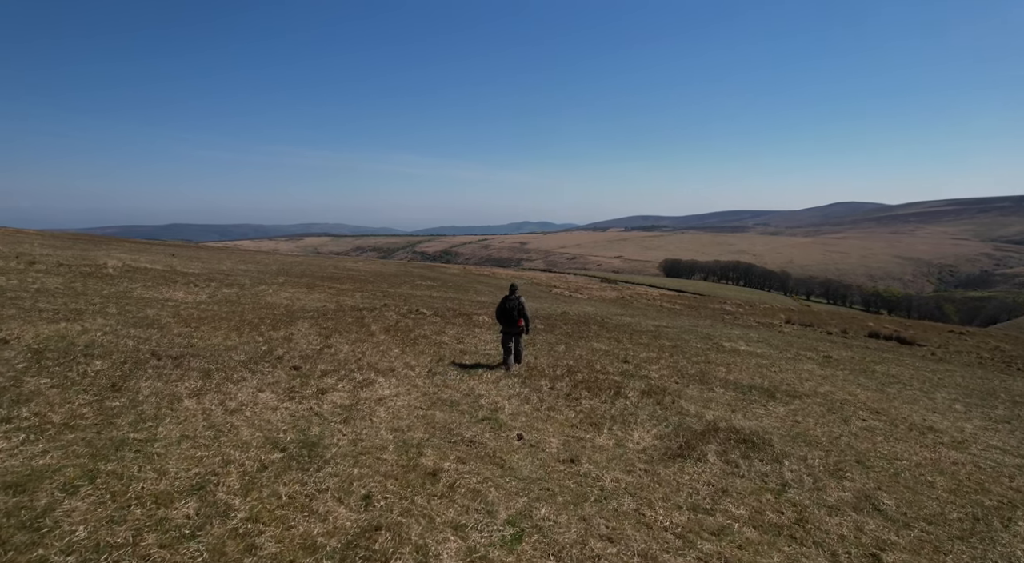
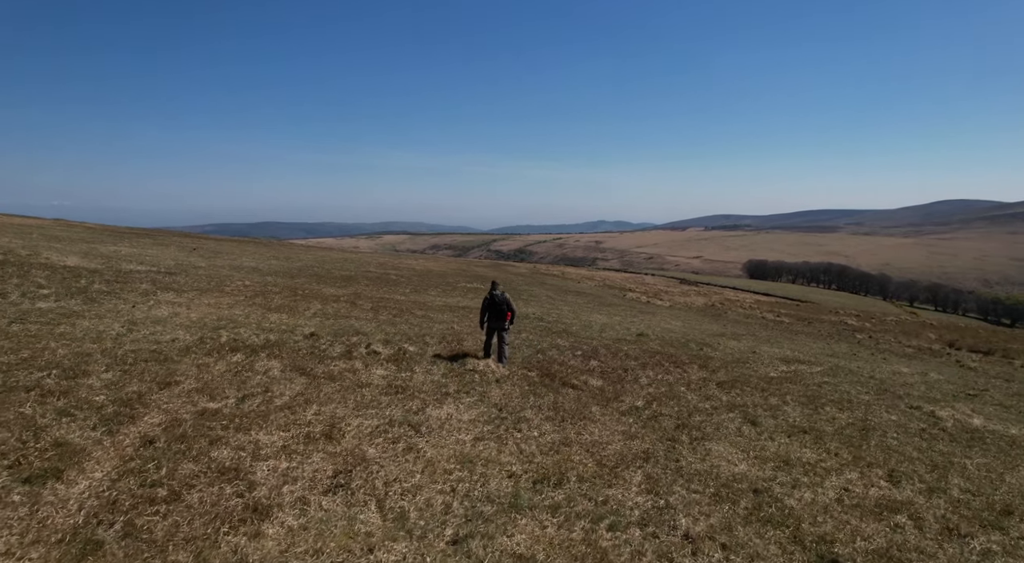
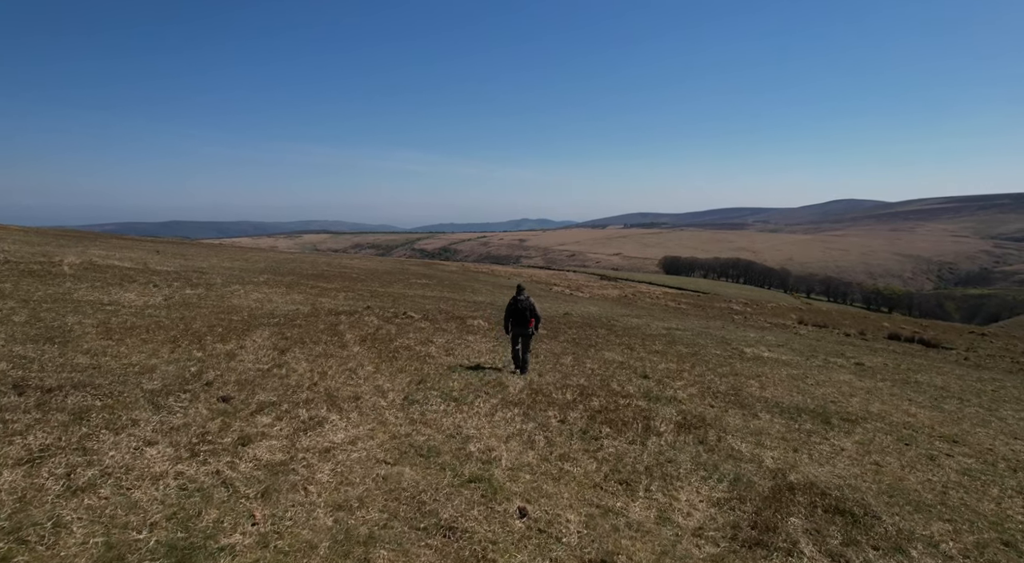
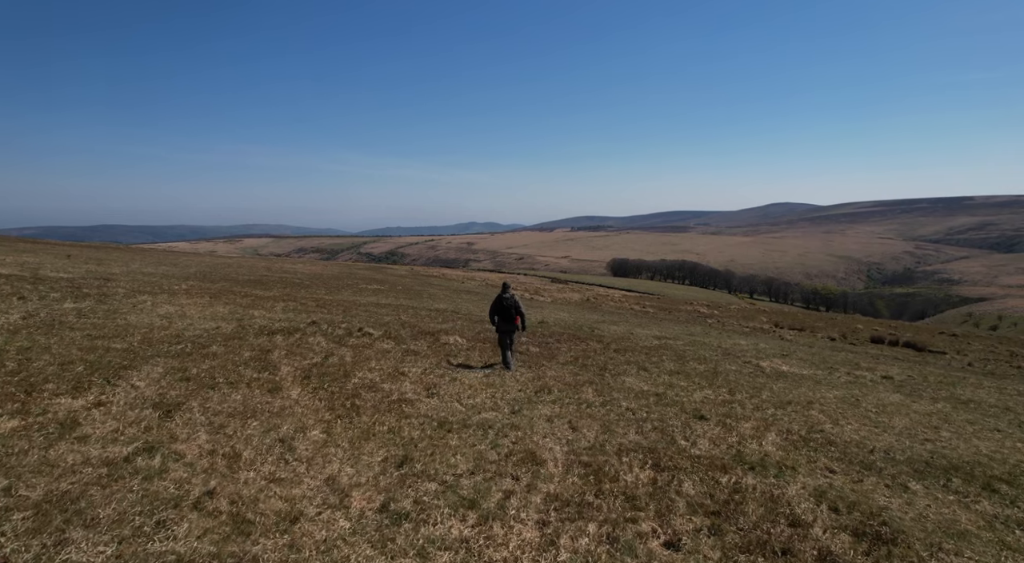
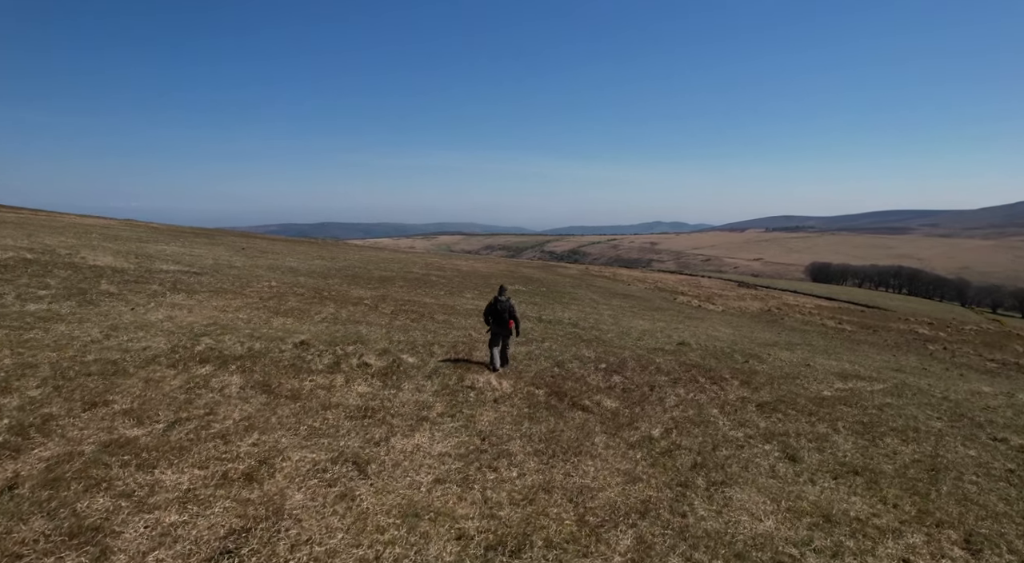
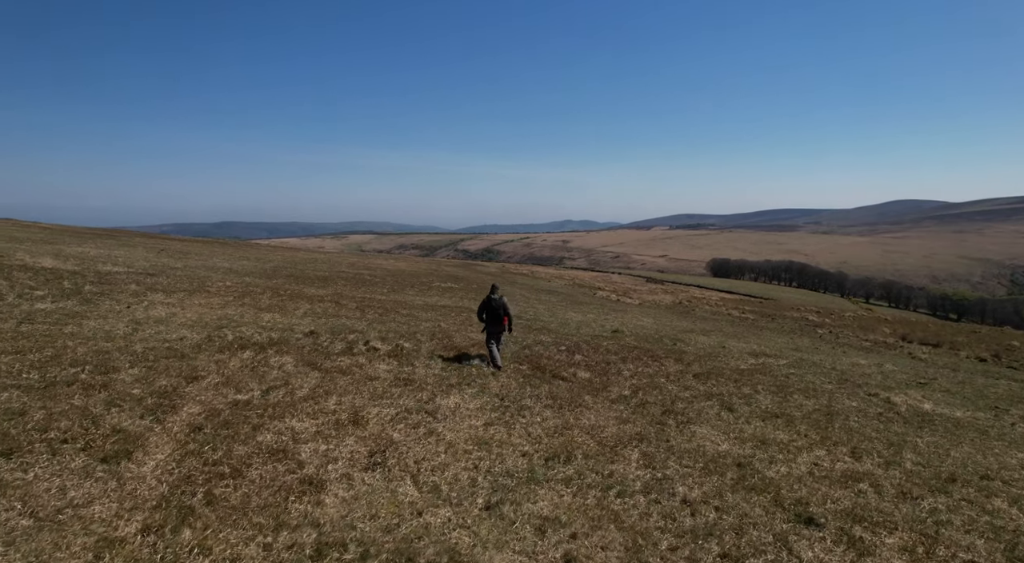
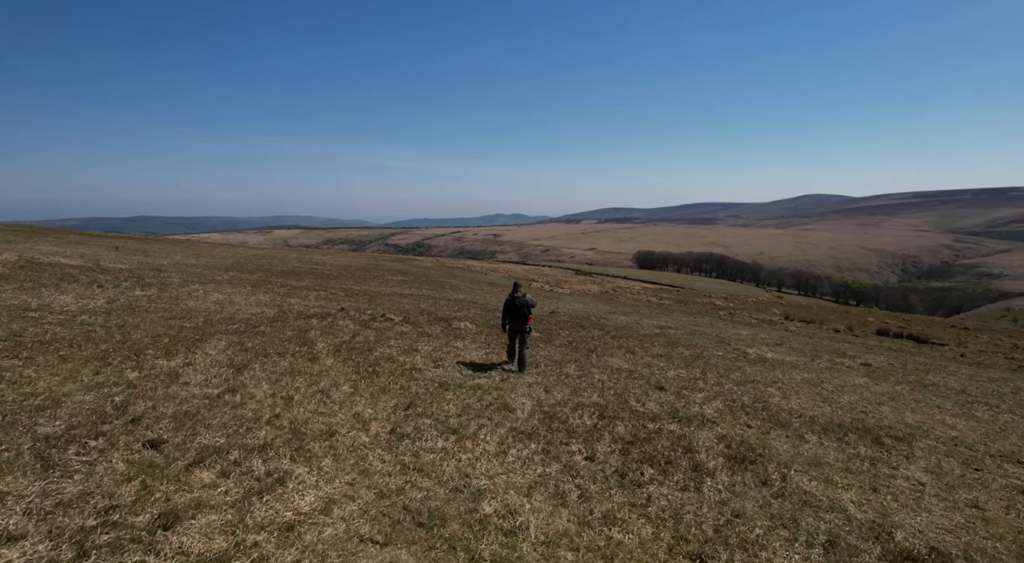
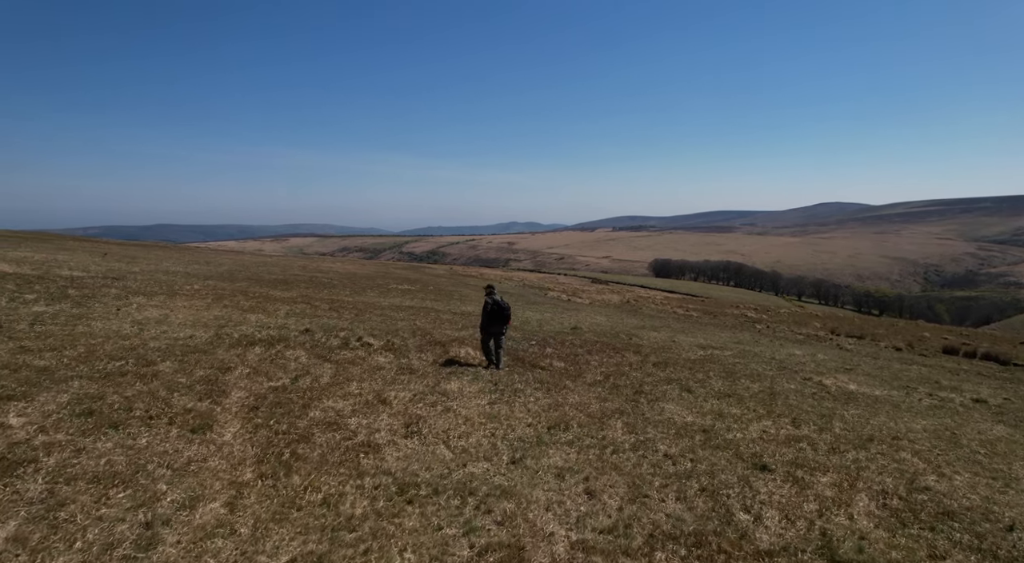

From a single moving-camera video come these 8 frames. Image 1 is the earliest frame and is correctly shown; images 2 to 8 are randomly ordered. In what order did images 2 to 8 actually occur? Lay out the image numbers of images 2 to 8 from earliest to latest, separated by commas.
3, 7, 4, 8, 6, 2, 5
